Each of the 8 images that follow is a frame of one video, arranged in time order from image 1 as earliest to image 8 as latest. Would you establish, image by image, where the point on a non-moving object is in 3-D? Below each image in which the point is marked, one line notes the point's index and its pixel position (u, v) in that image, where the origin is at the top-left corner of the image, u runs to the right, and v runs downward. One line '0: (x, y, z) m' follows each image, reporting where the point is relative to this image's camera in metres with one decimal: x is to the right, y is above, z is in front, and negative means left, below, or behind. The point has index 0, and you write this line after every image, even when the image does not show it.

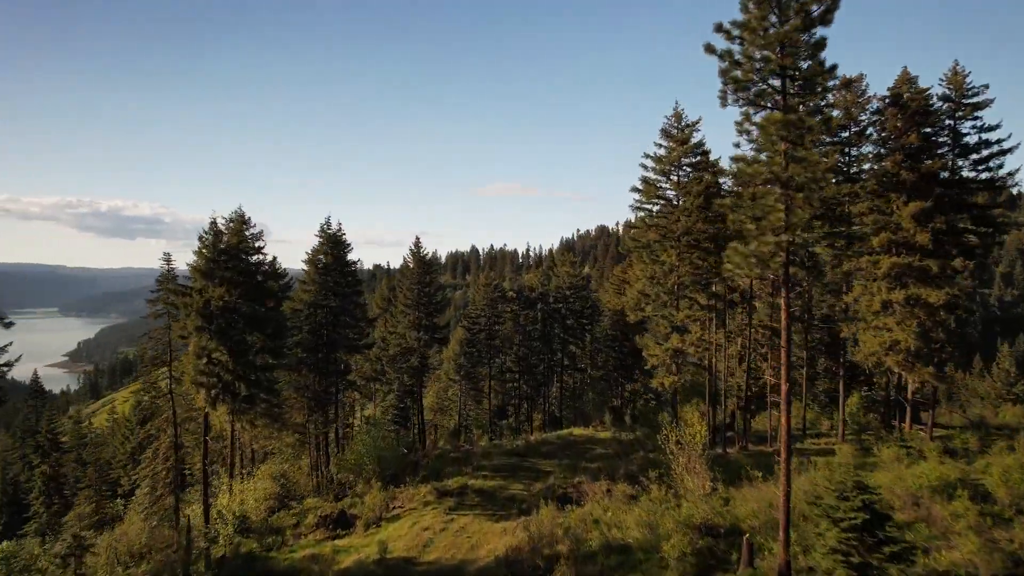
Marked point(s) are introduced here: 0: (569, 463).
0: (+2.1, -6.6, +18.9) m
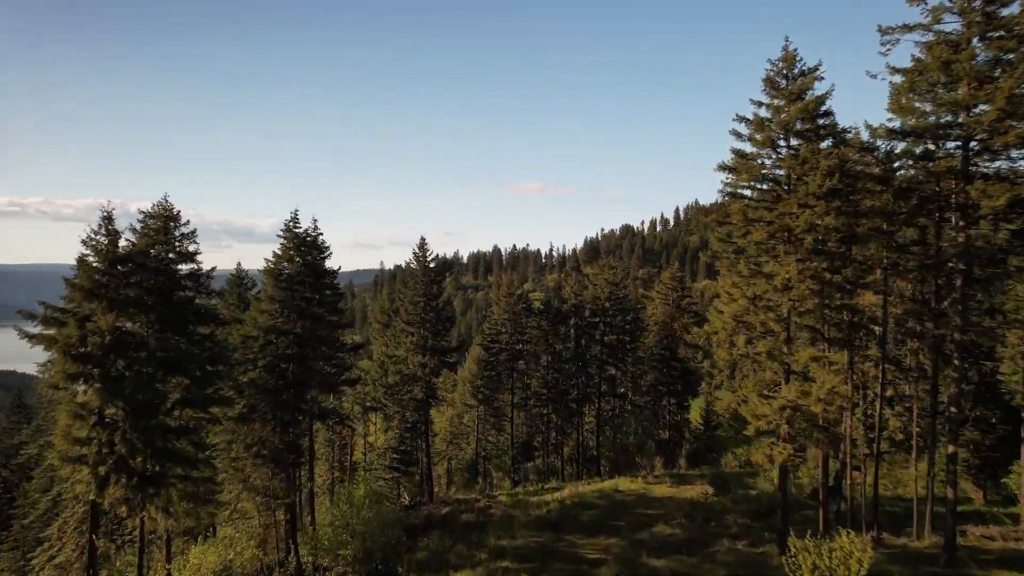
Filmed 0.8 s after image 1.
0: (+2.9, -7.1, +13.6) m
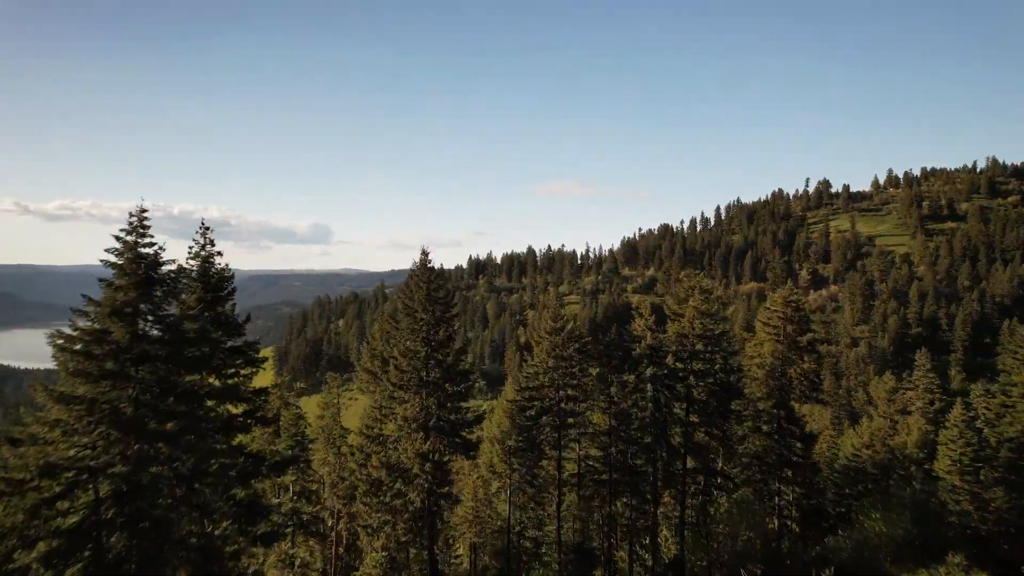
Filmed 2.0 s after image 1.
0: (+3.7, -8.3, +5.6) m
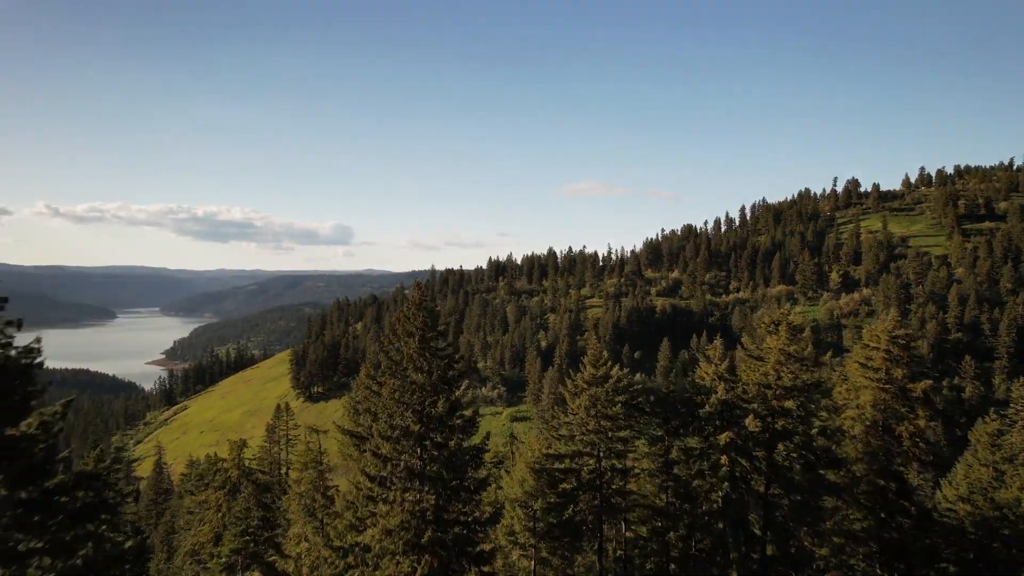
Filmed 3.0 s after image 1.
0: (+3.9, -9.2, +1.2) m
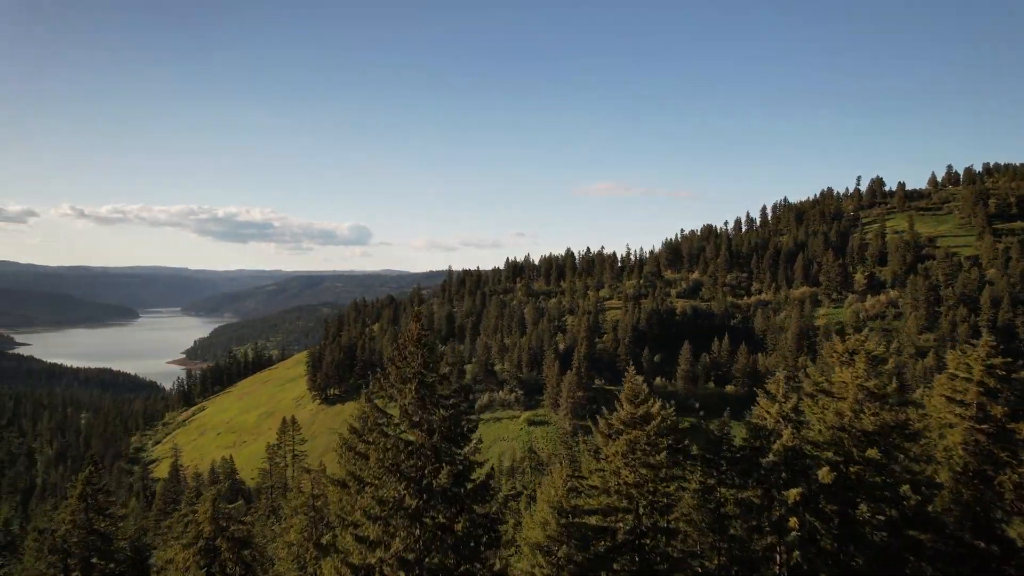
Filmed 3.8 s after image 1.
0: (+4.0, -9.7, -1.1) m
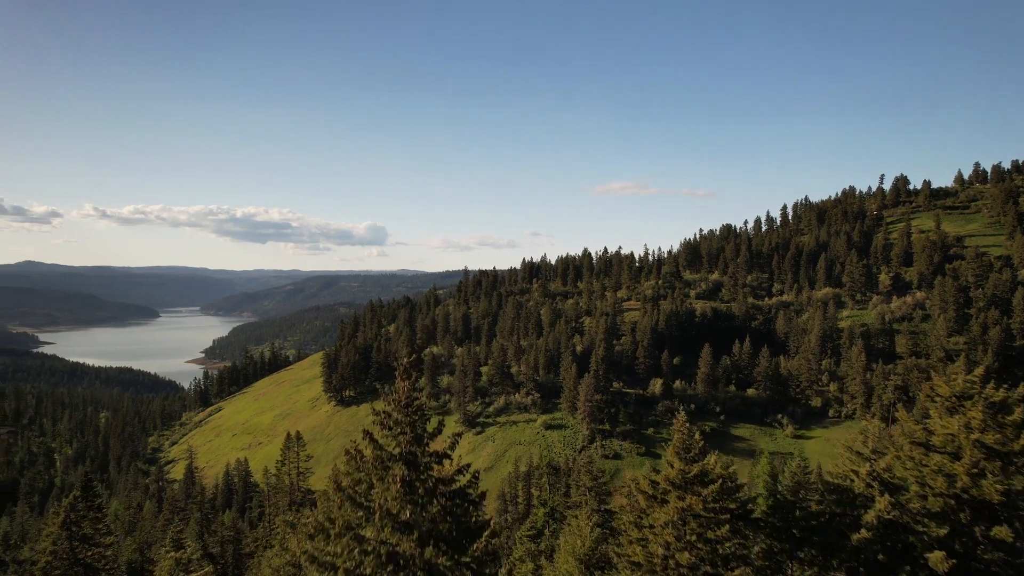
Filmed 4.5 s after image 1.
0: (+4.2, -10.2, -3.5) m
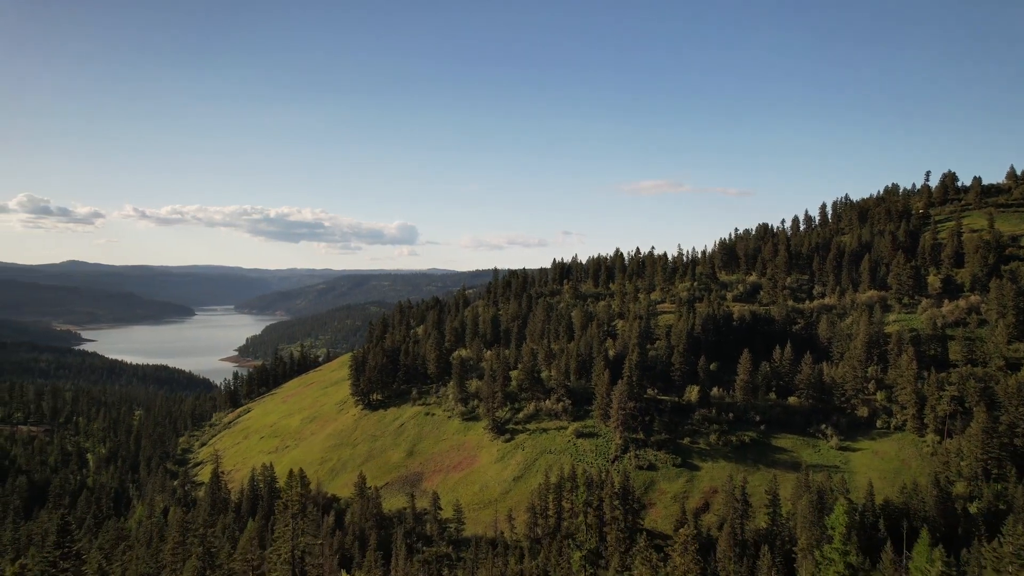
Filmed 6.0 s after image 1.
0: (+4.1, -11.1, -7.8) m
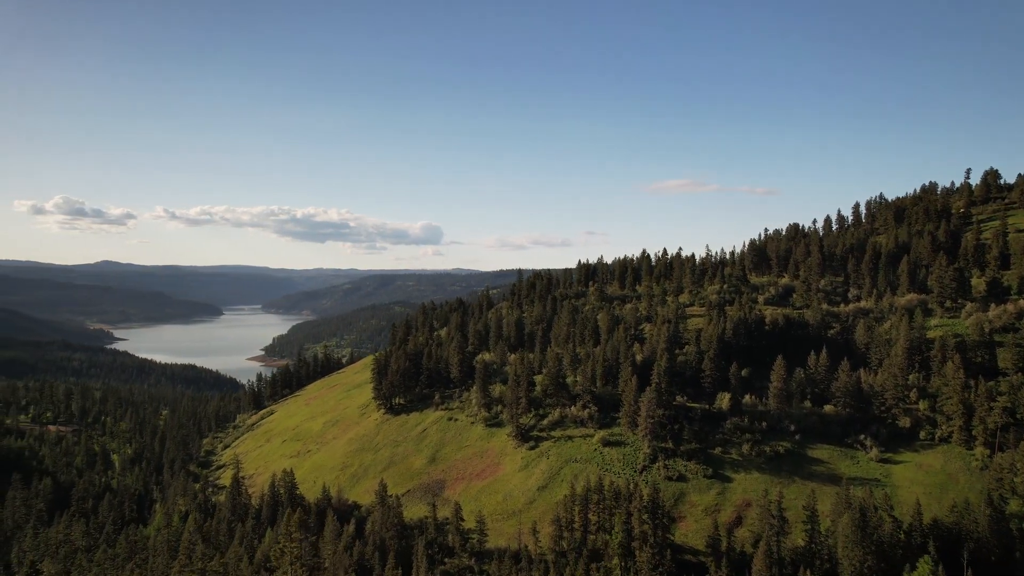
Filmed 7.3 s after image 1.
0: (+3.9, -12.0, -11.3) m
